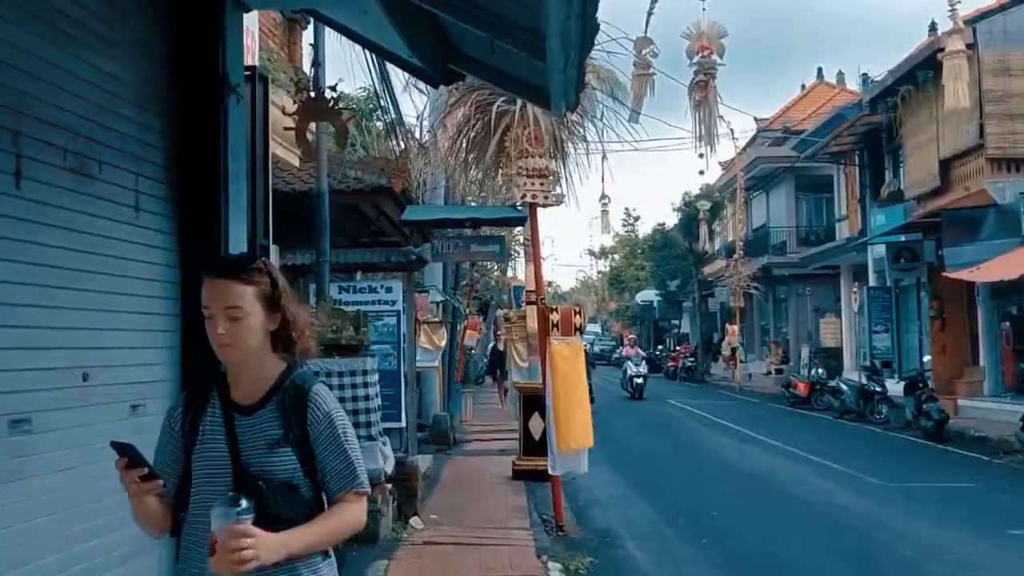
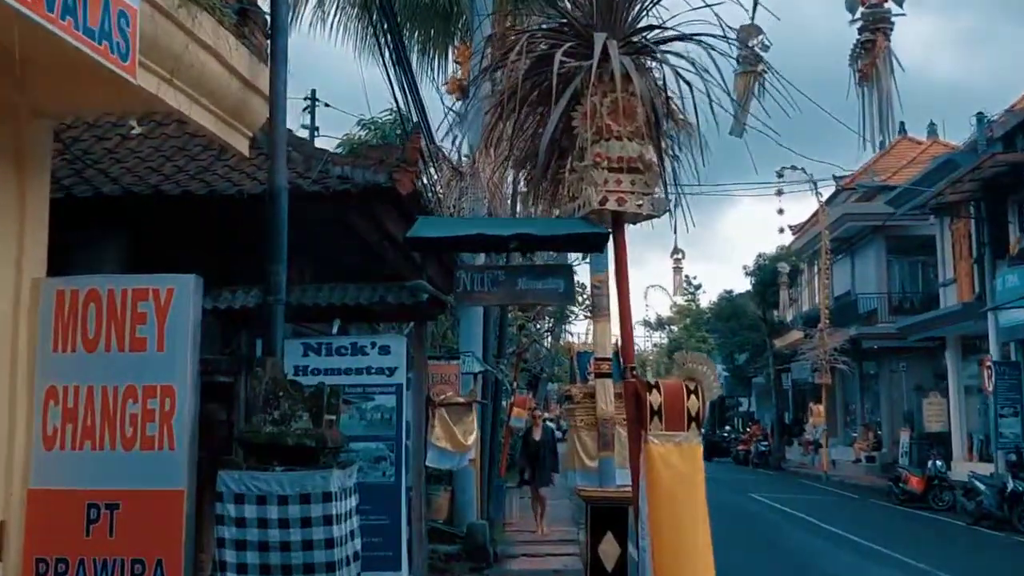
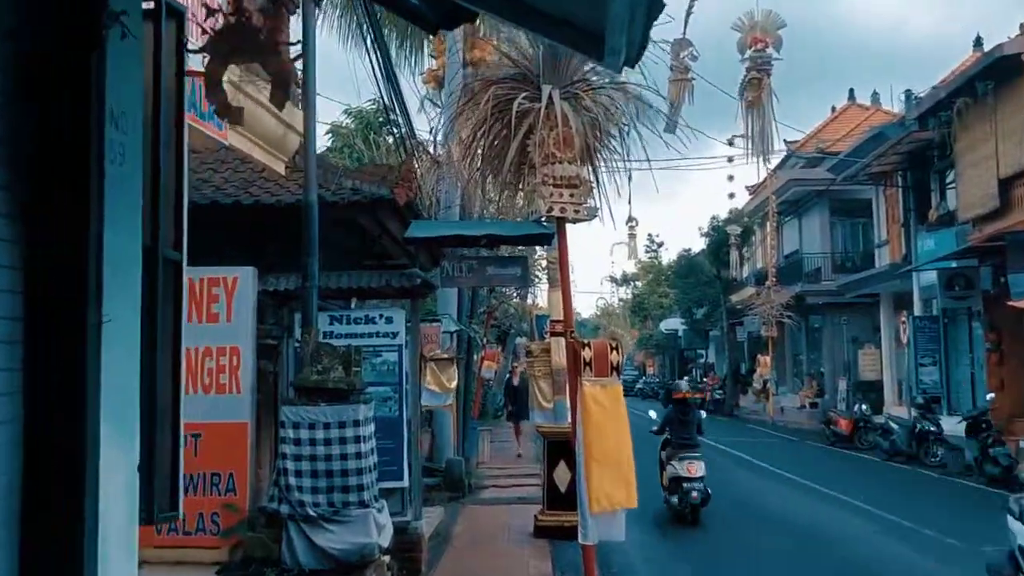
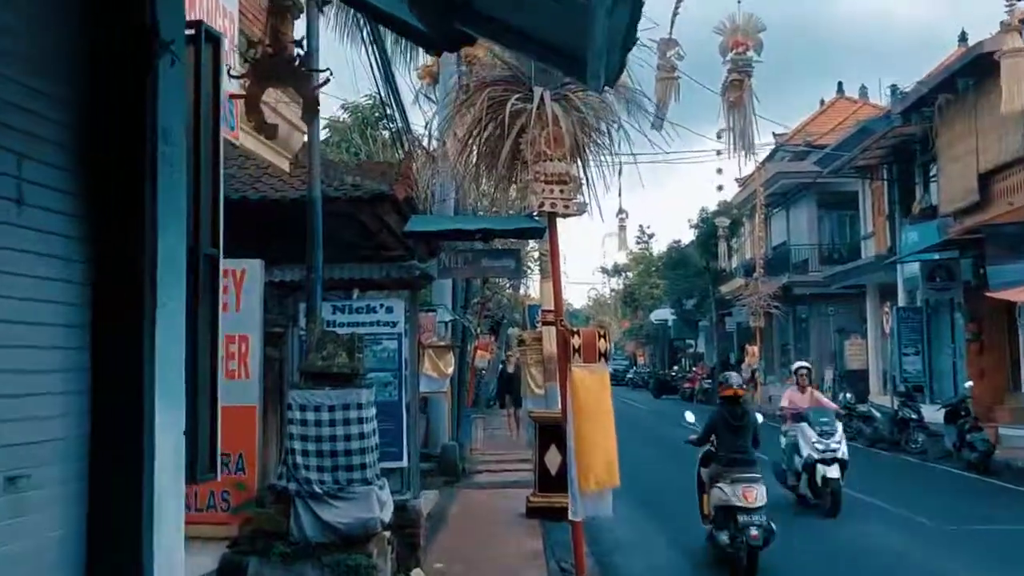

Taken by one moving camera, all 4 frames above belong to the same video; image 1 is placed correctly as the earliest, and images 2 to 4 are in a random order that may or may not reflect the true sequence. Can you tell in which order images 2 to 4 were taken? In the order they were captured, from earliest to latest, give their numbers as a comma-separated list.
4, 3, 2
